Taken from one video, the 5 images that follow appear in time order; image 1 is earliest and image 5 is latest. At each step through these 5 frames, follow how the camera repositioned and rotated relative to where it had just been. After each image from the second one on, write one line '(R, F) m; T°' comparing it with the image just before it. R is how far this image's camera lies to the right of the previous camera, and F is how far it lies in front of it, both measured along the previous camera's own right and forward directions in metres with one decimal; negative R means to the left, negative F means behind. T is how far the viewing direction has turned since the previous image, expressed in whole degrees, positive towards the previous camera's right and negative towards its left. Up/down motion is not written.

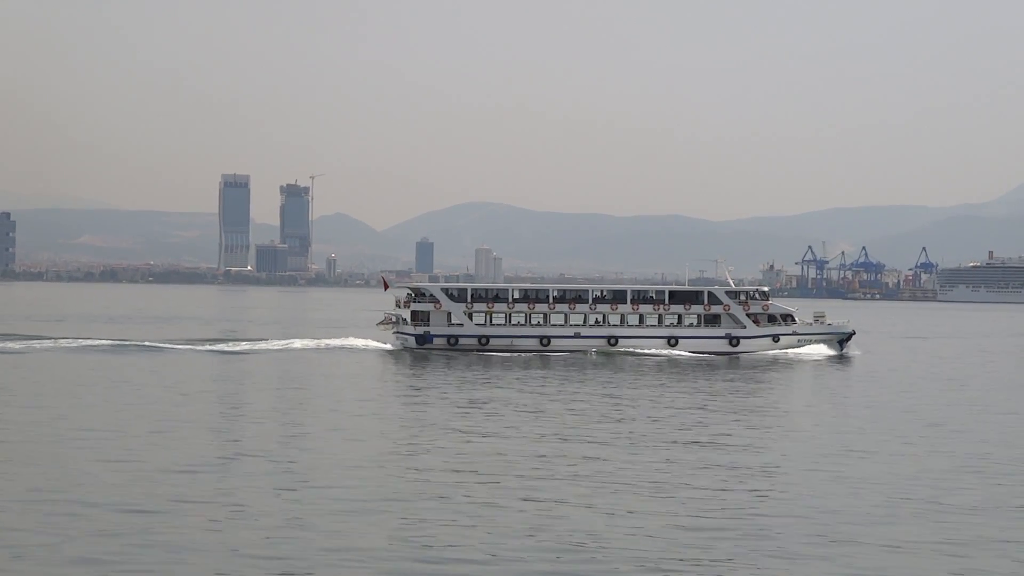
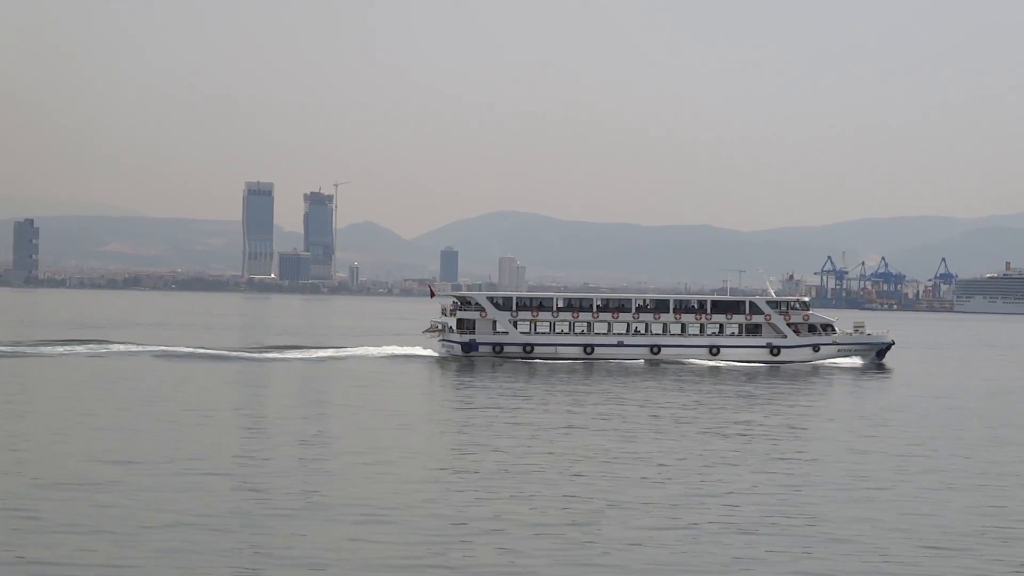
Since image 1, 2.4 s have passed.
(-1.1, -0.6) m; 0°
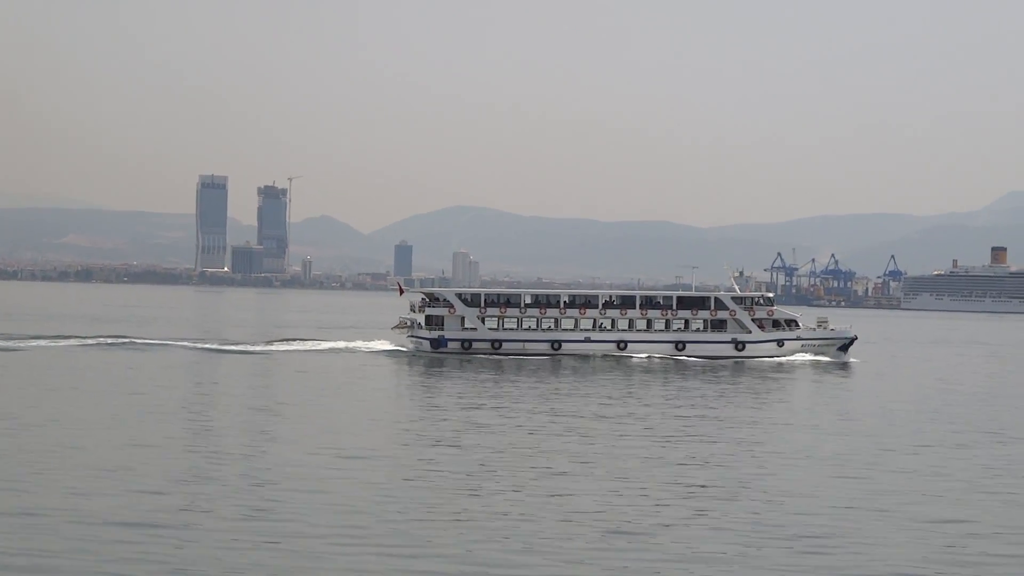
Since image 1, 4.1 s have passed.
(-0.7, -0.1) m; +3°
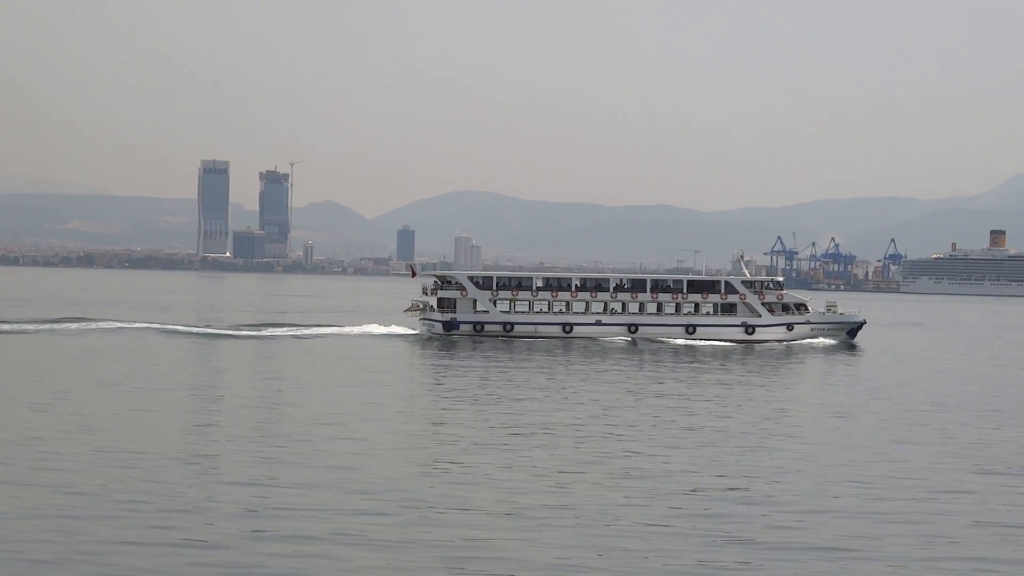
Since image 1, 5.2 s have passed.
(-0.5, -0.3) m; 0°
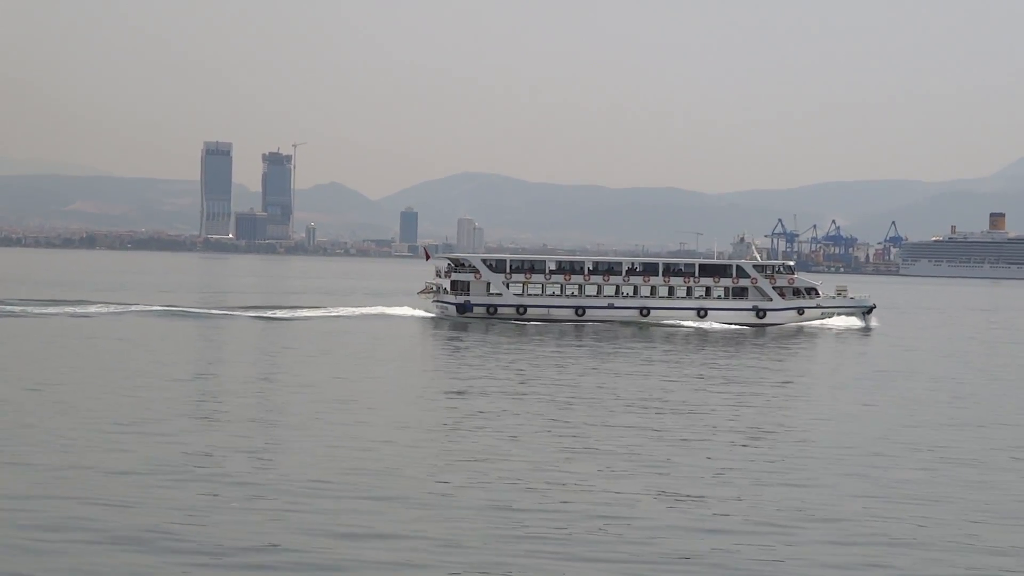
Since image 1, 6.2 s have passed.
(-0.5, -0.2) m; 0°
